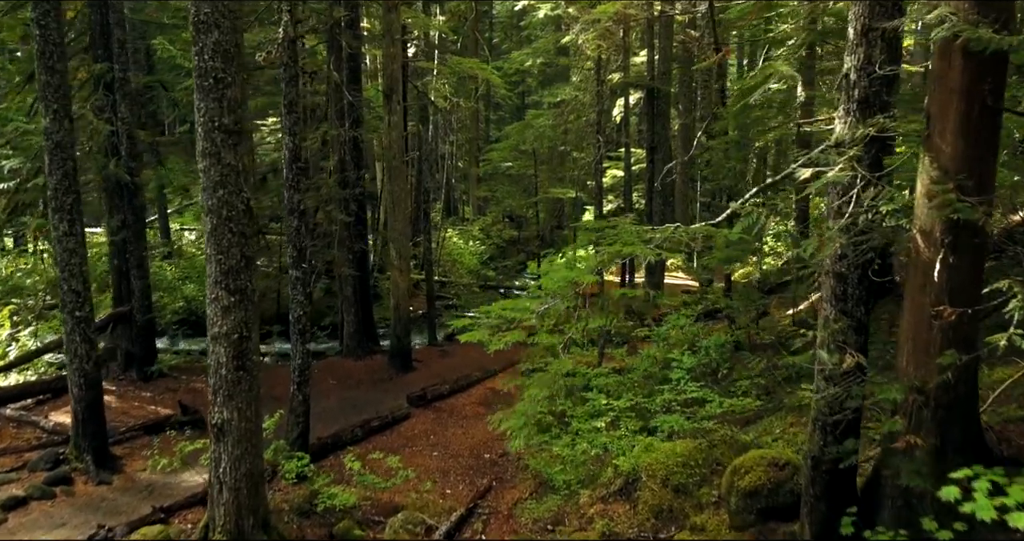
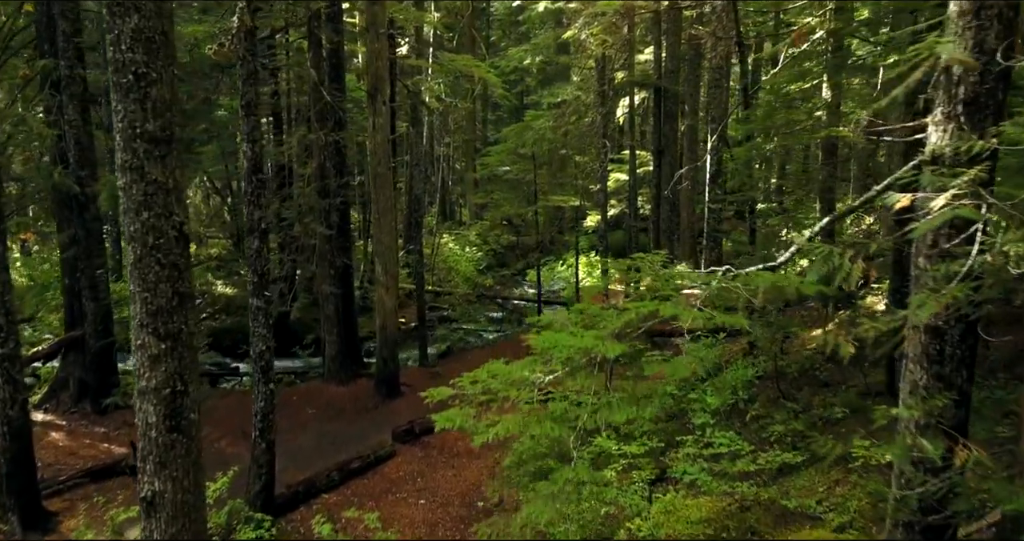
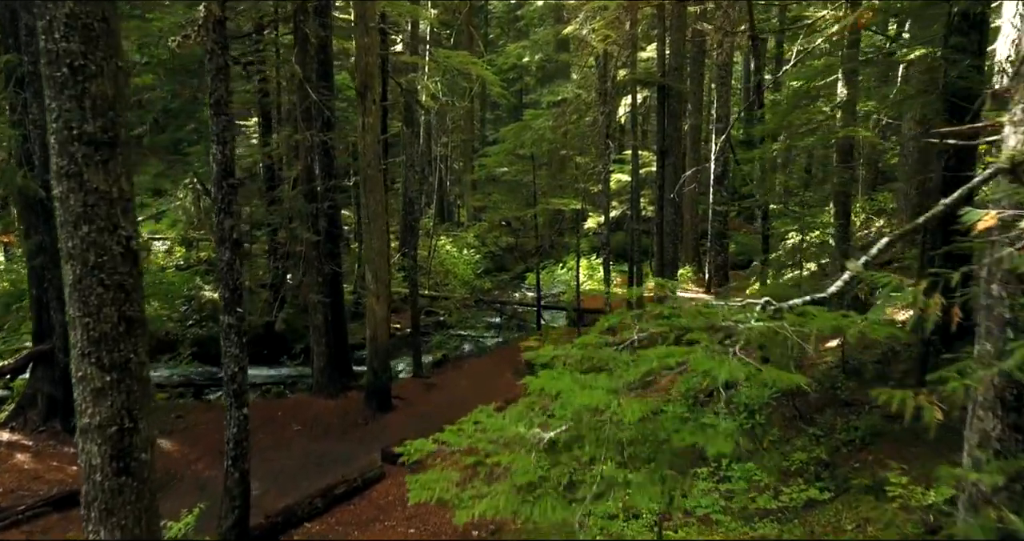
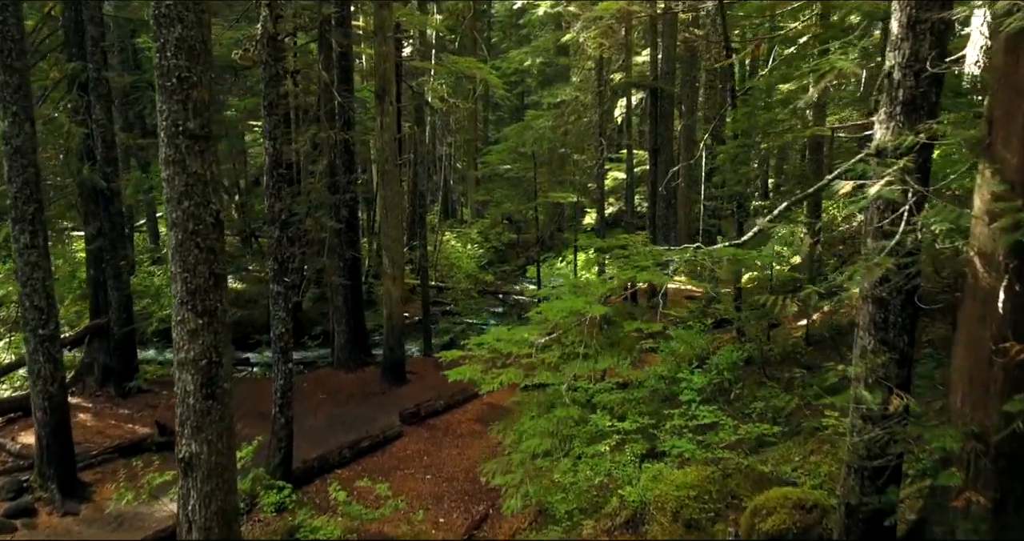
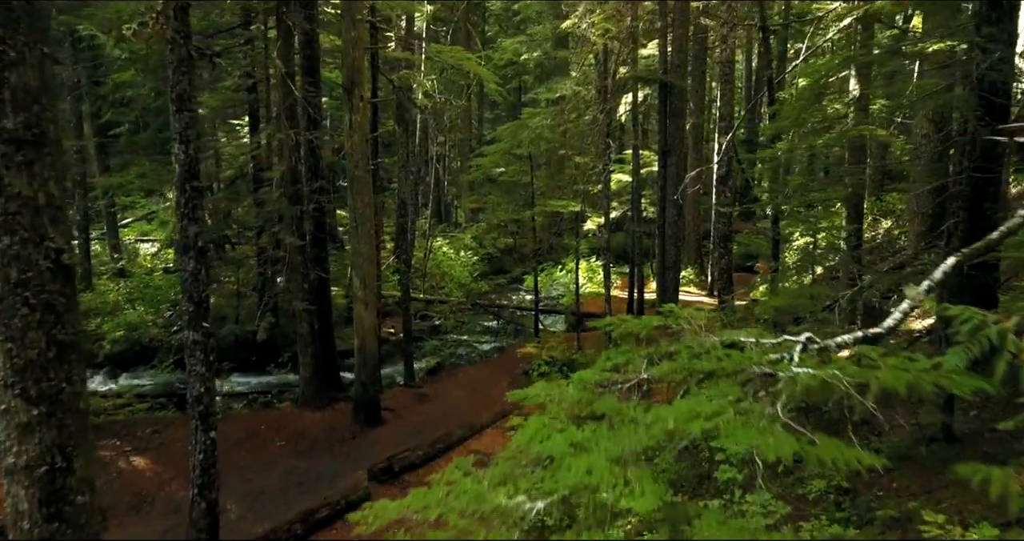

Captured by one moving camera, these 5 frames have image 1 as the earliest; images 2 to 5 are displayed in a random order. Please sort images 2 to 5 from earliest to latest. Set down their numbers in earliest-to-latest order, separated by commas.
4, 2, 3, 5
